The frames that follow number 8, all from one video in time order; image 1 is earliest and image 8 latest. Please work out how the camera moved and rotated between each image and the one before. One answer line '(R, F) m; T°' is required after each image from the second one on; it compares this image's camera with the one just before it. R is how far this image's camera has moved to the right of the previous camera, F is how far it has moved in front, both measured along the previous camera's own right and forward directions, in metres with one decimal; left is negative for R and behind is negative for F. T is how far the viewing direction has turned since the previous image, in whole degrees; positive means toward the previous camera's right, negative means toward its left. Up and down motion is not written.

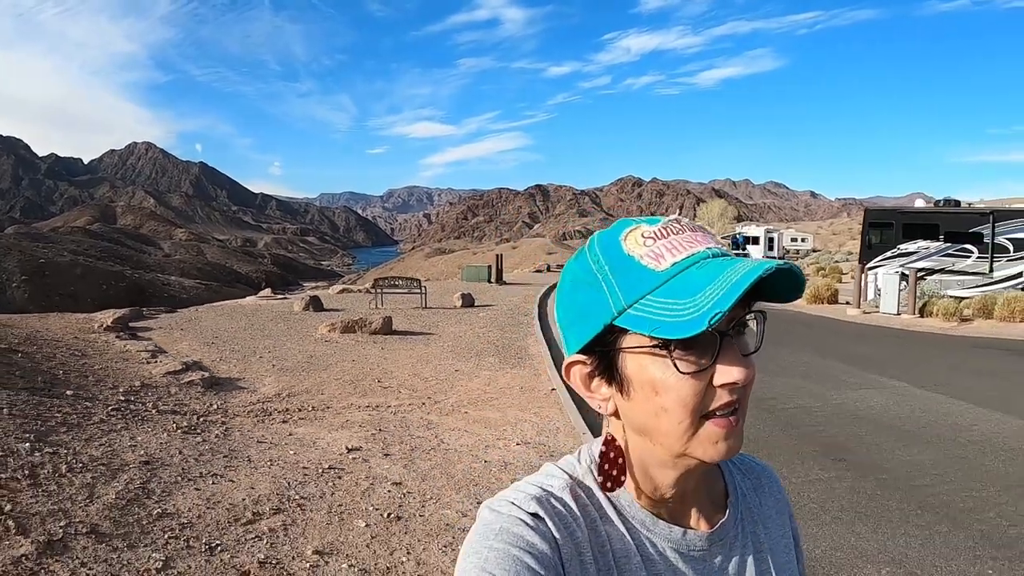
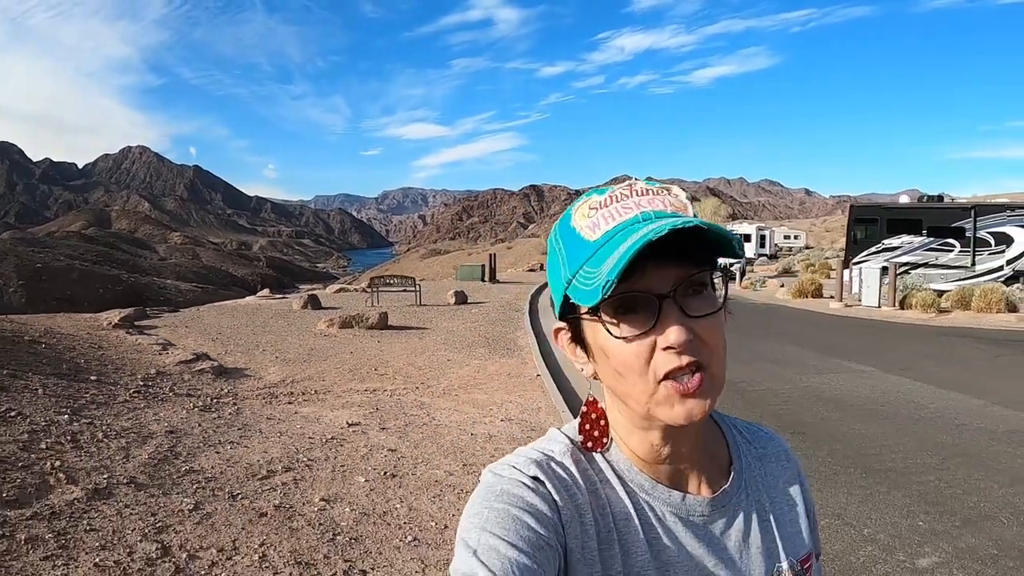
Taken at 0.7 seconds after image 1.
(+0.1, -0.7) m; 0°
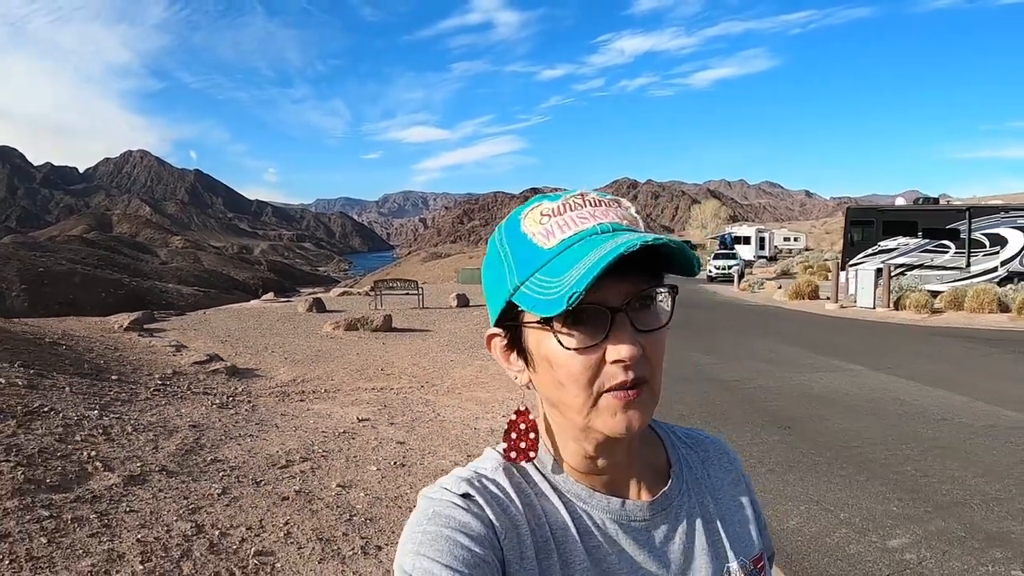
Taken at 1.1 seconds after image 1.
(0.0, -0.4) m; 0°
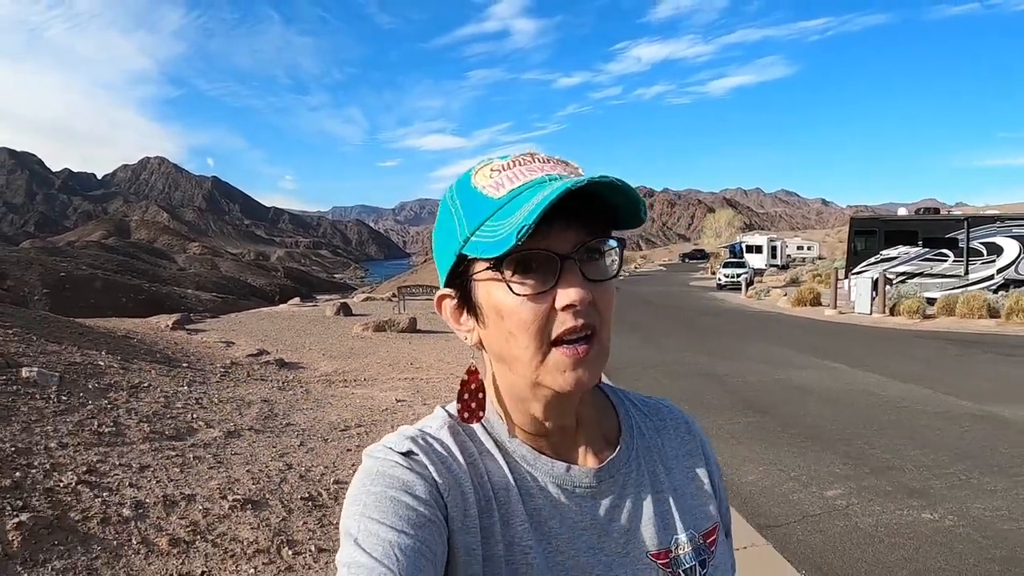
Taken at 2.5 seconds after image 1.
(0.0, -1.3) m; -1°
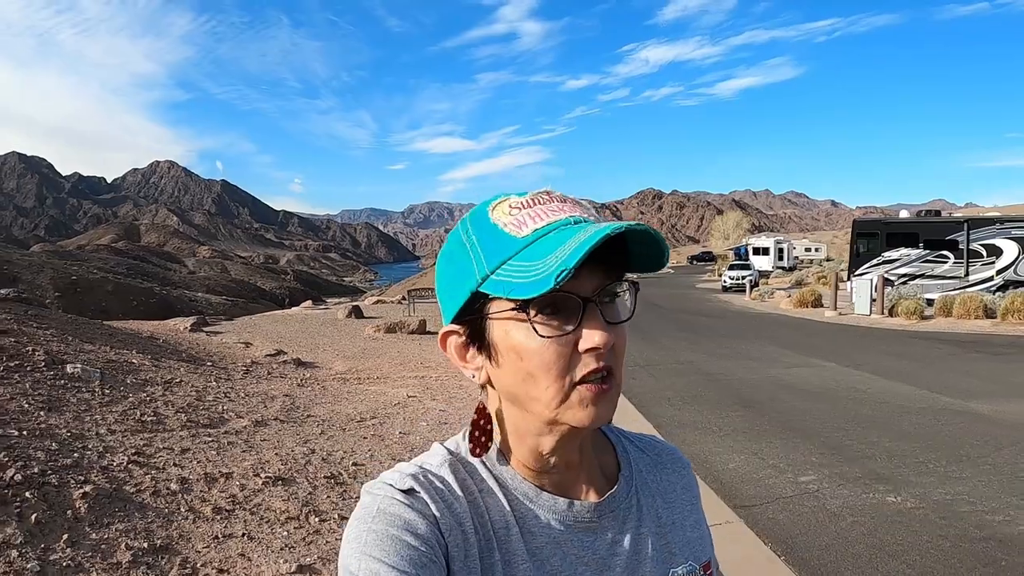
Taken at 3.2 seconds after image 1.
(+0.1, -0.6) m; -1°
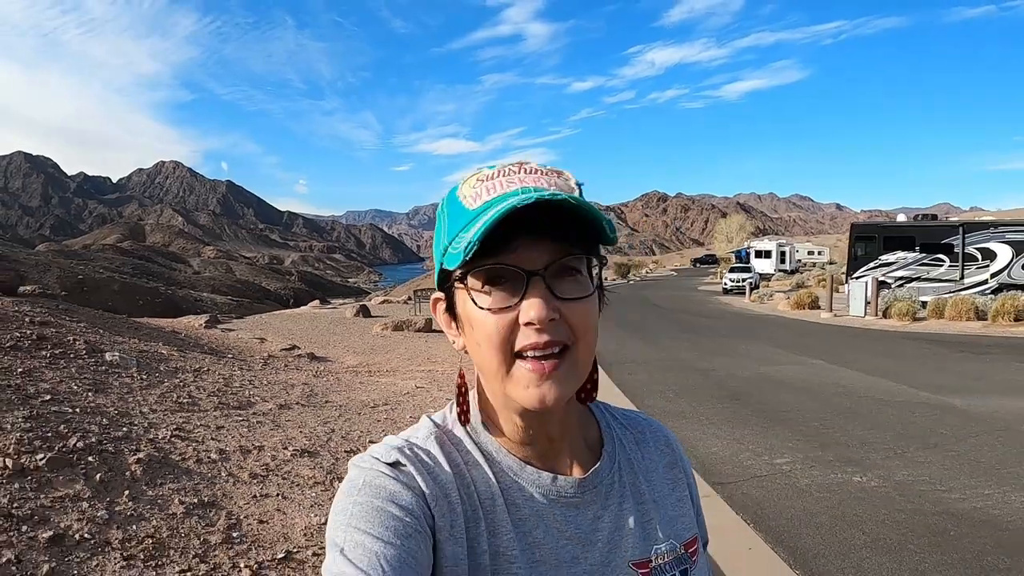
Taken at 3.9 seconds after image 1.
(0.0, -0.6) m; 0°
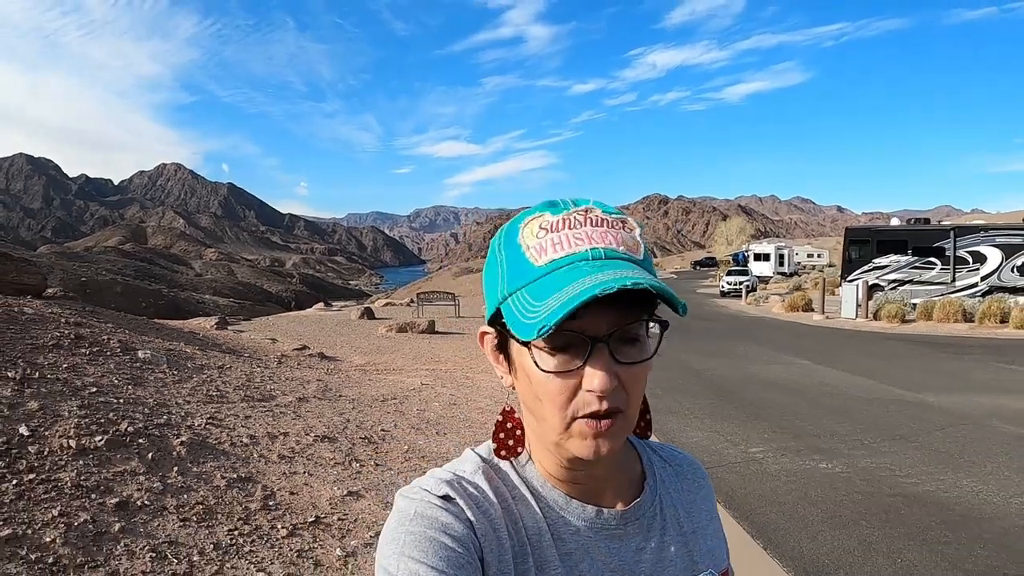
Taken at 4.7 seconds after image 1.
(0.0, -0.7) m; 0°
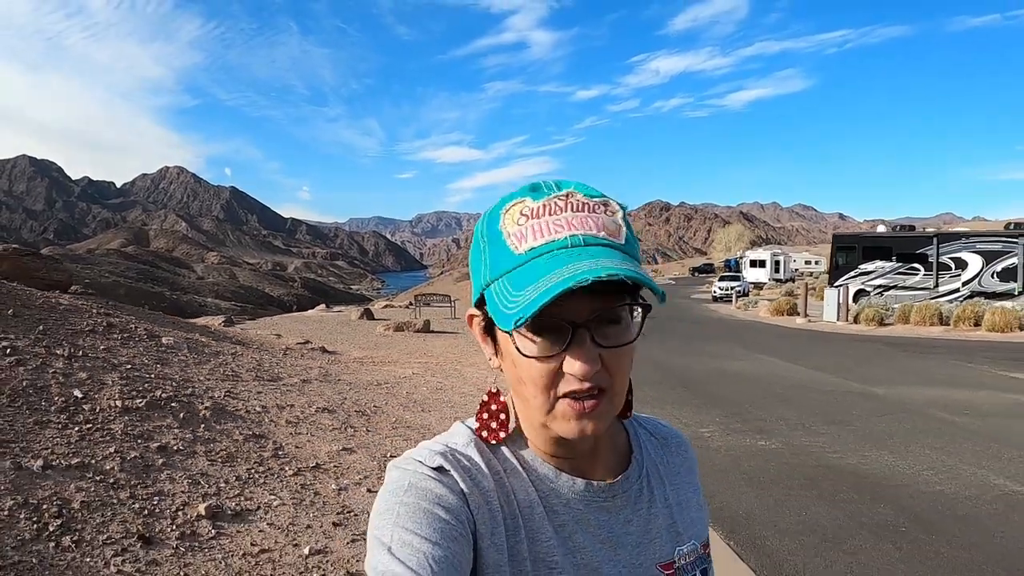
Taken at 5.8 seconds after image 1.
(+0.3, -1.0) m; 0°
